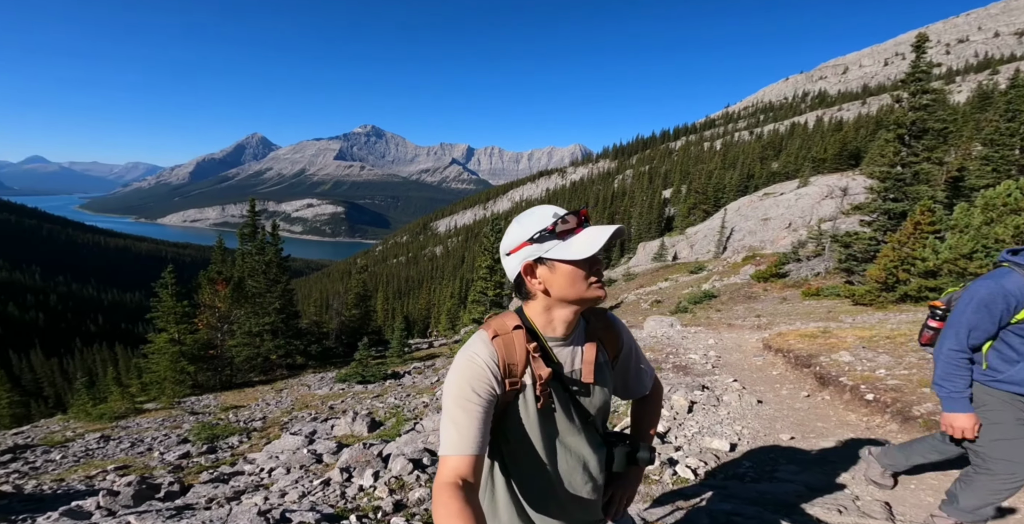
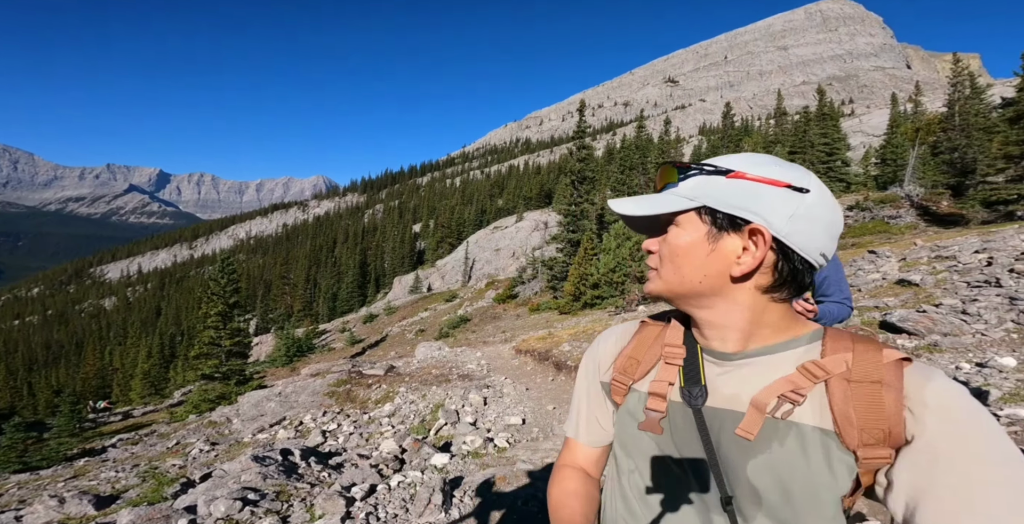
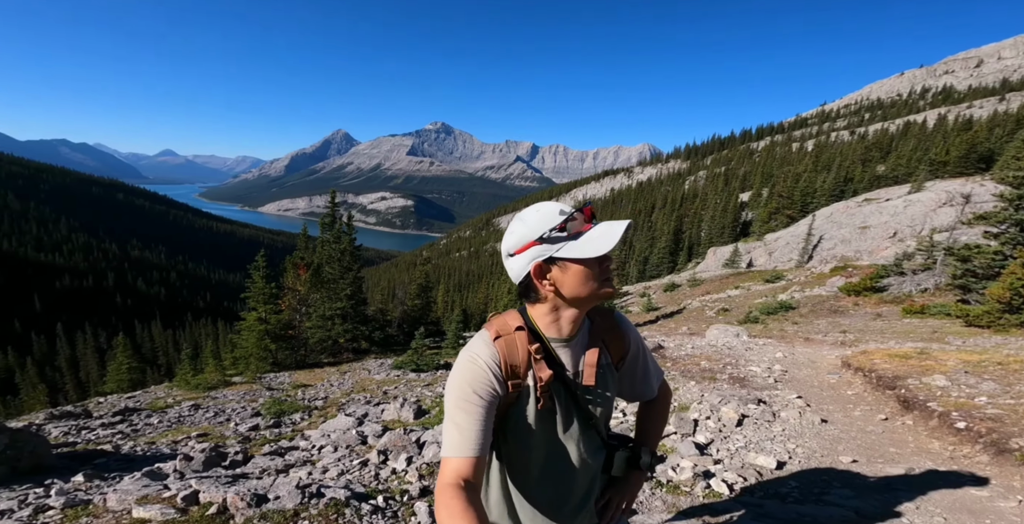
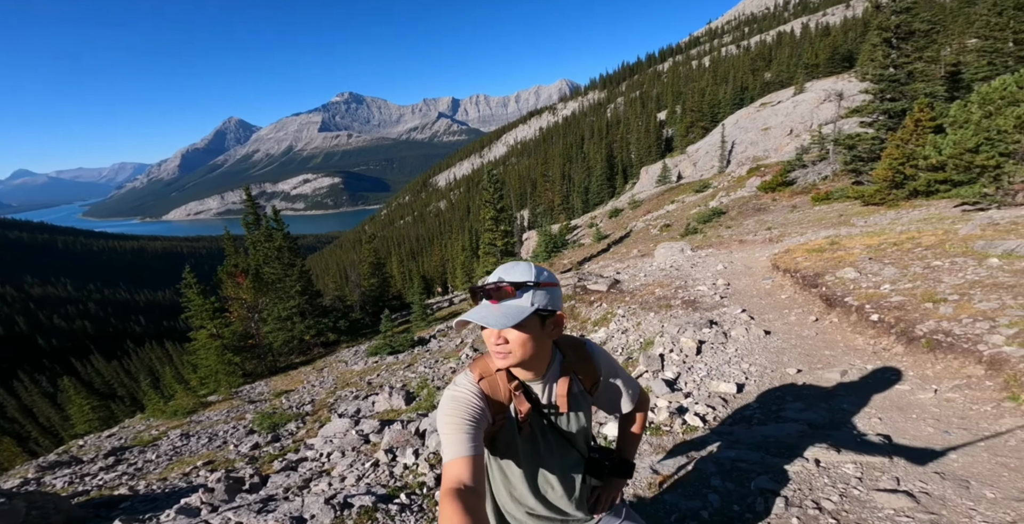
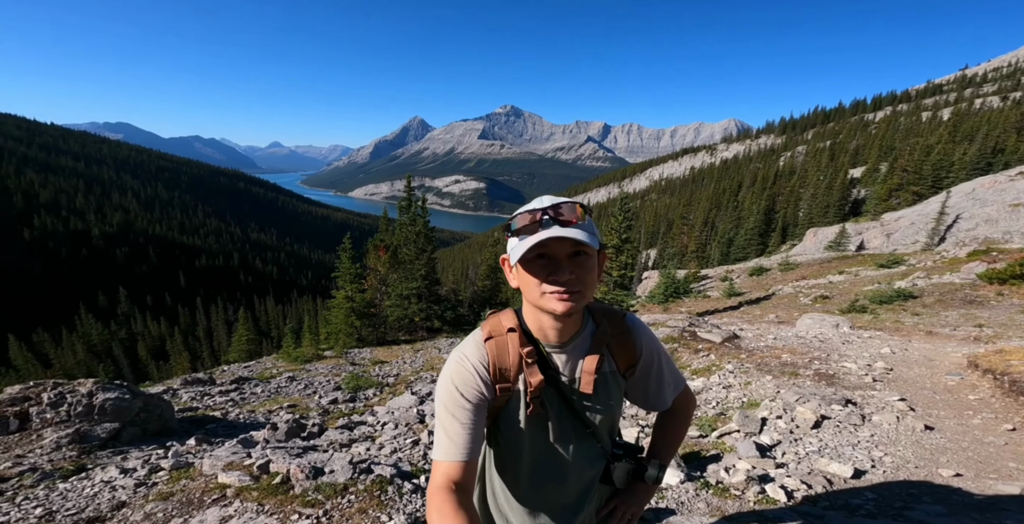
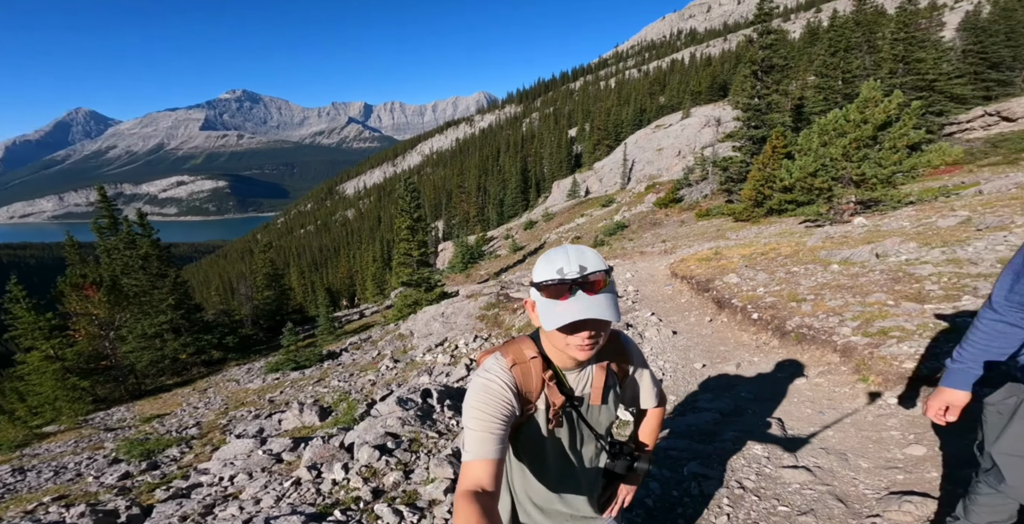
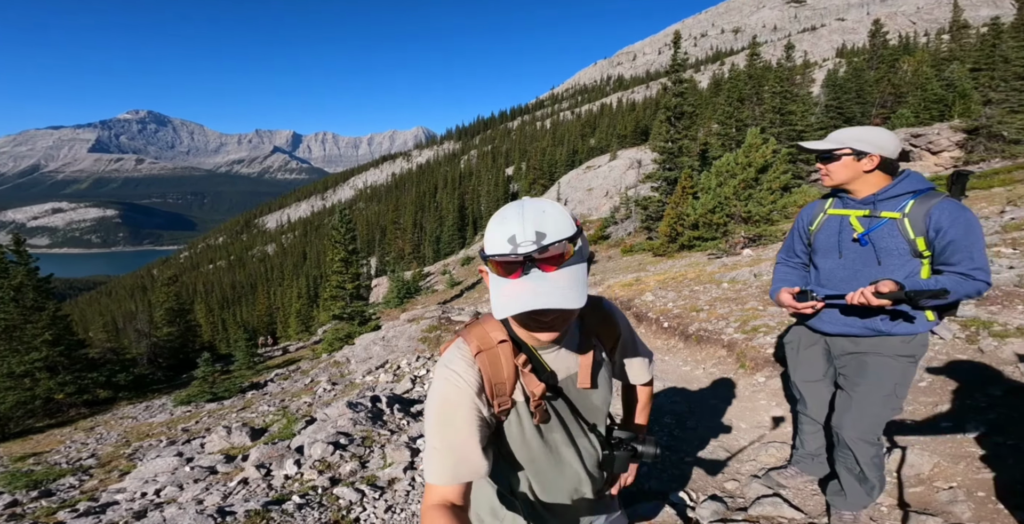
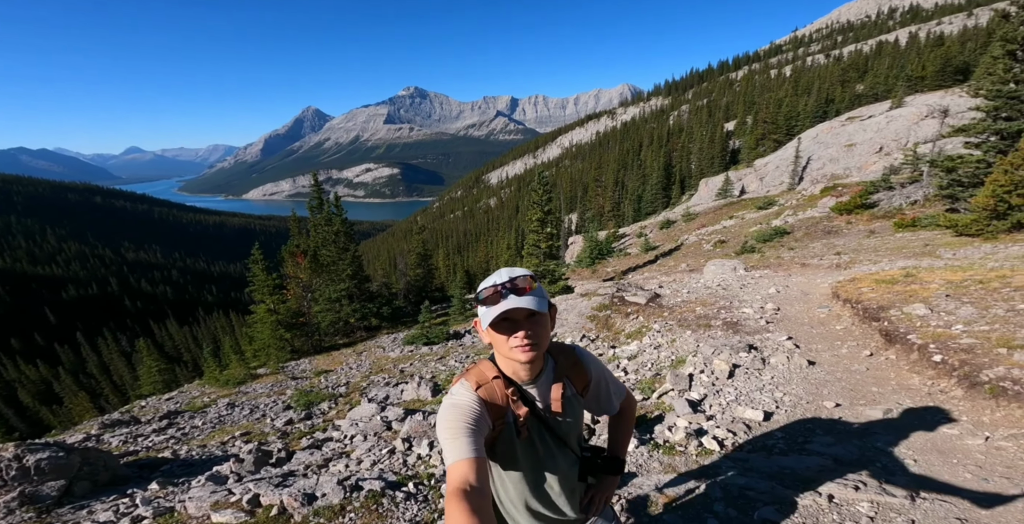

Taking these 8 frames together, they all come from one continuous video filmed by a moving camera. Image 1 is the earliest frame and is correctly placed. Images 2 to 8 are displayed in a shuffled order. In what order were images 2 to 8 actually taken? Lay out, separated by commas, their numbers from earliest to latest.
3, 5, 8, 4, 6, 7, 2
